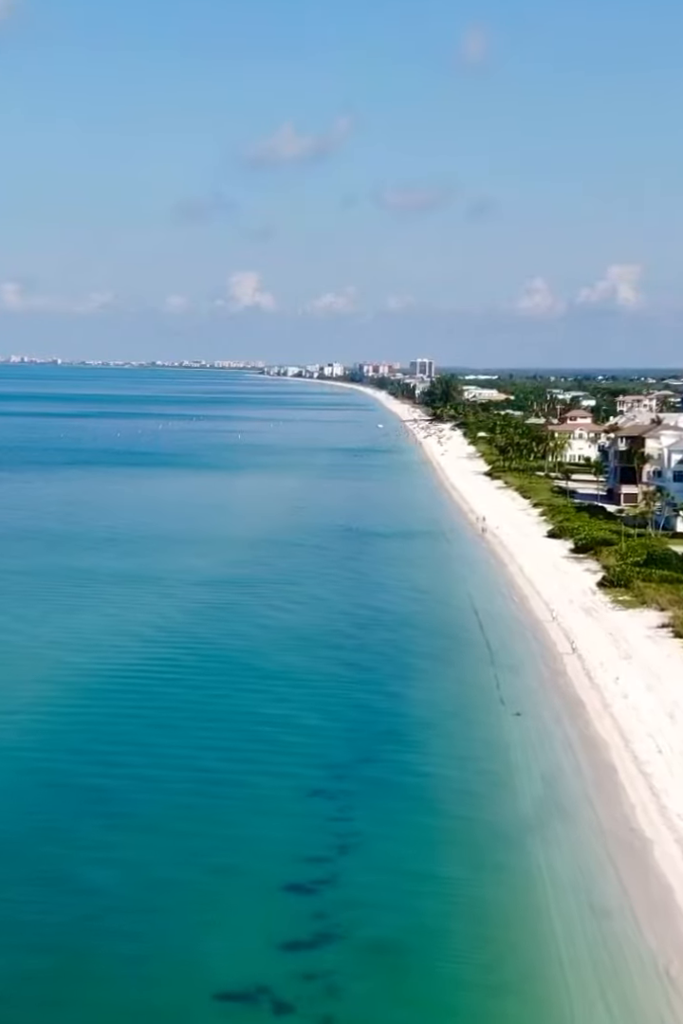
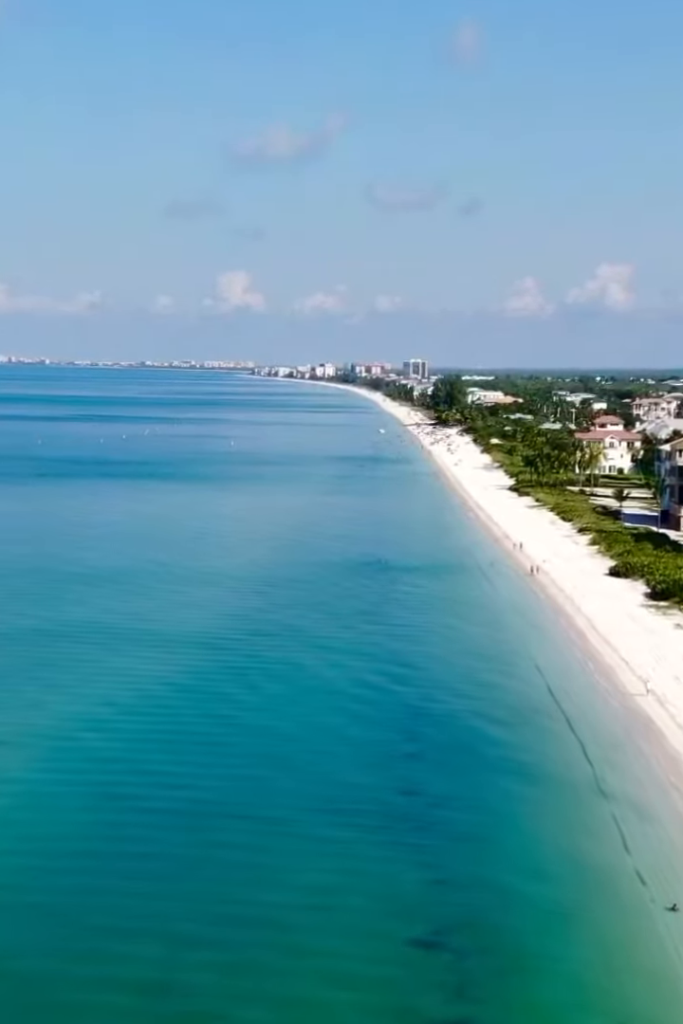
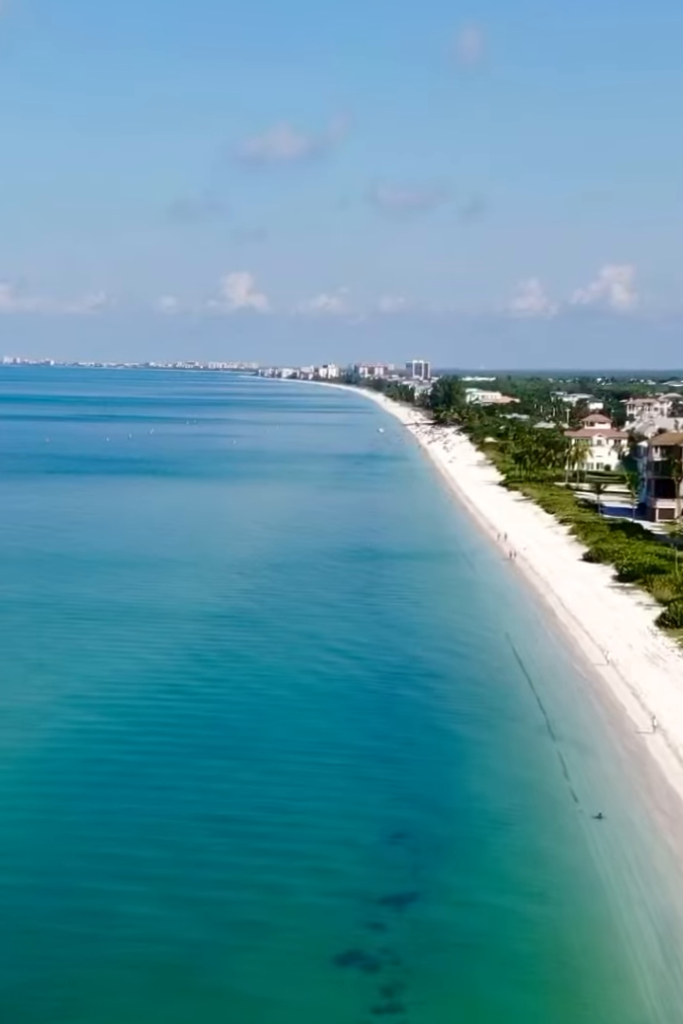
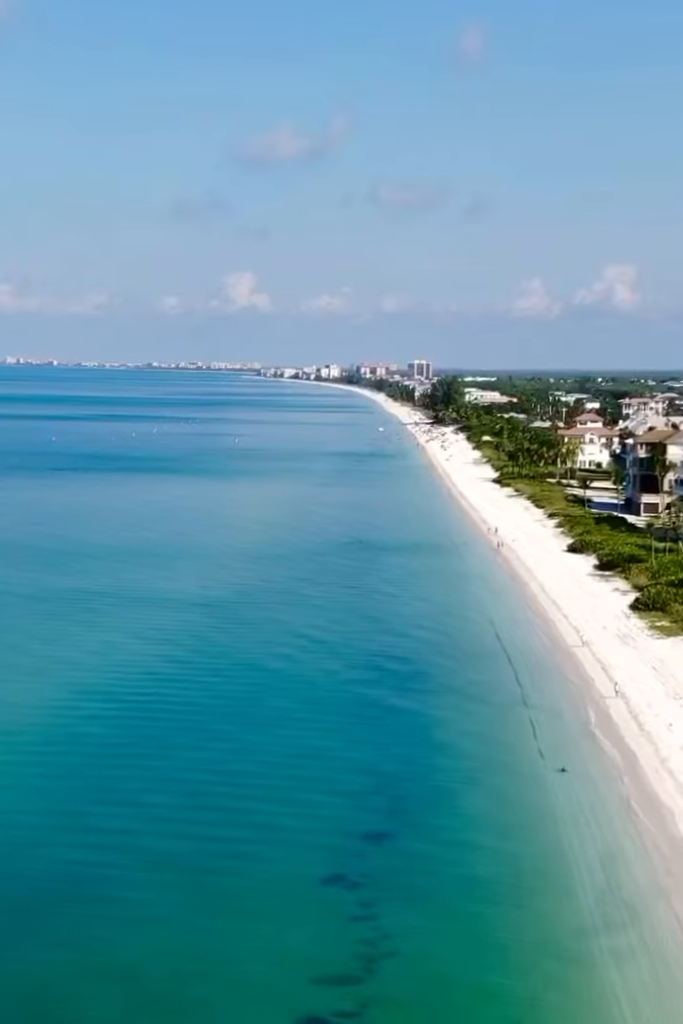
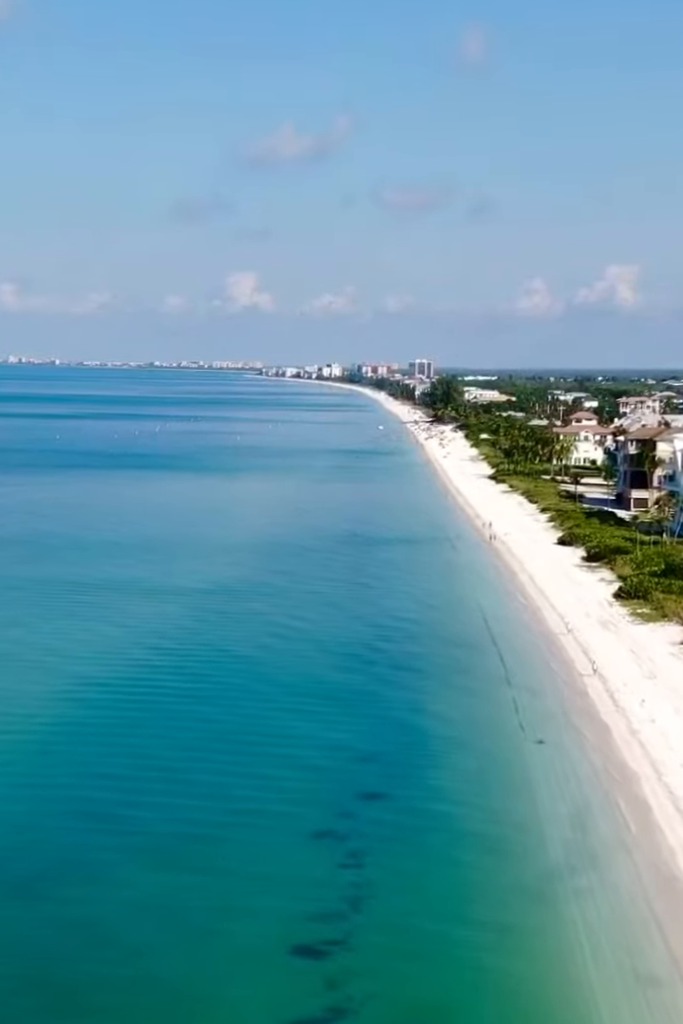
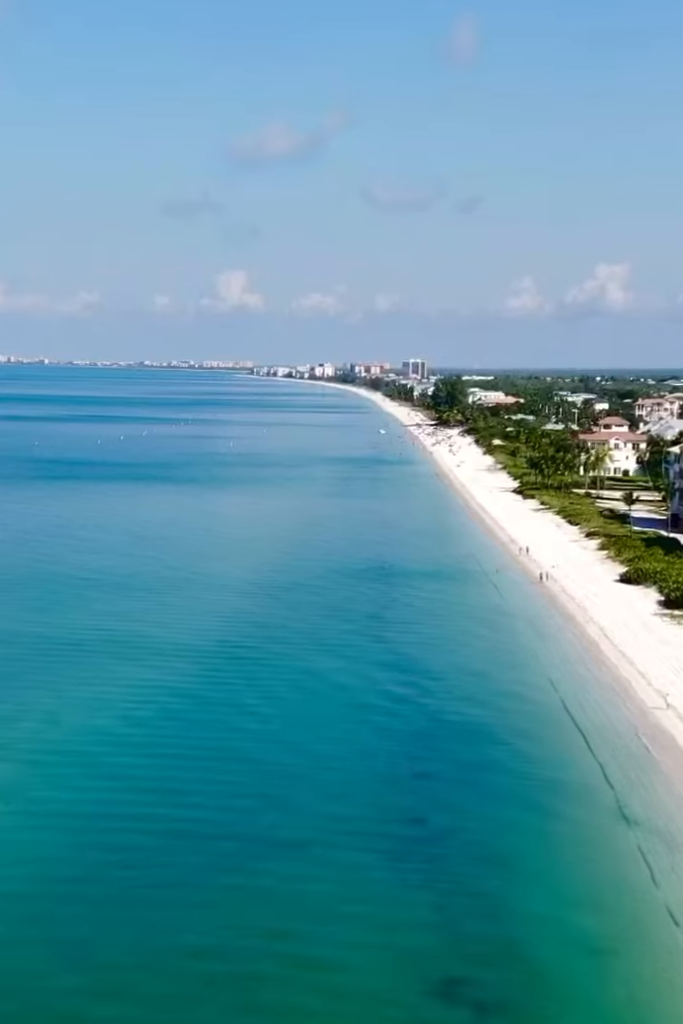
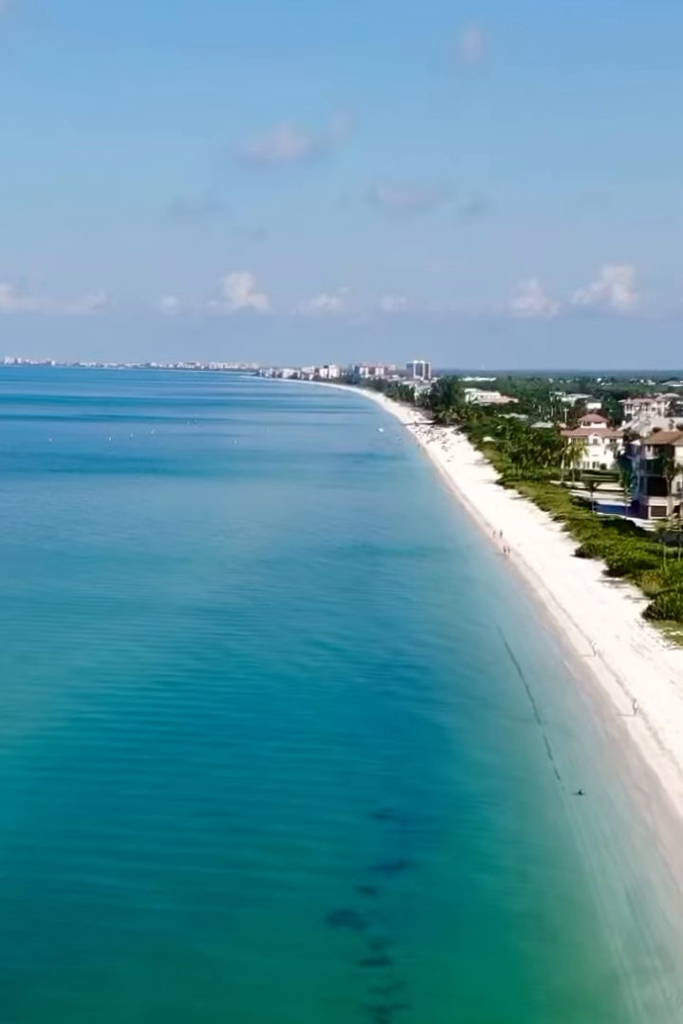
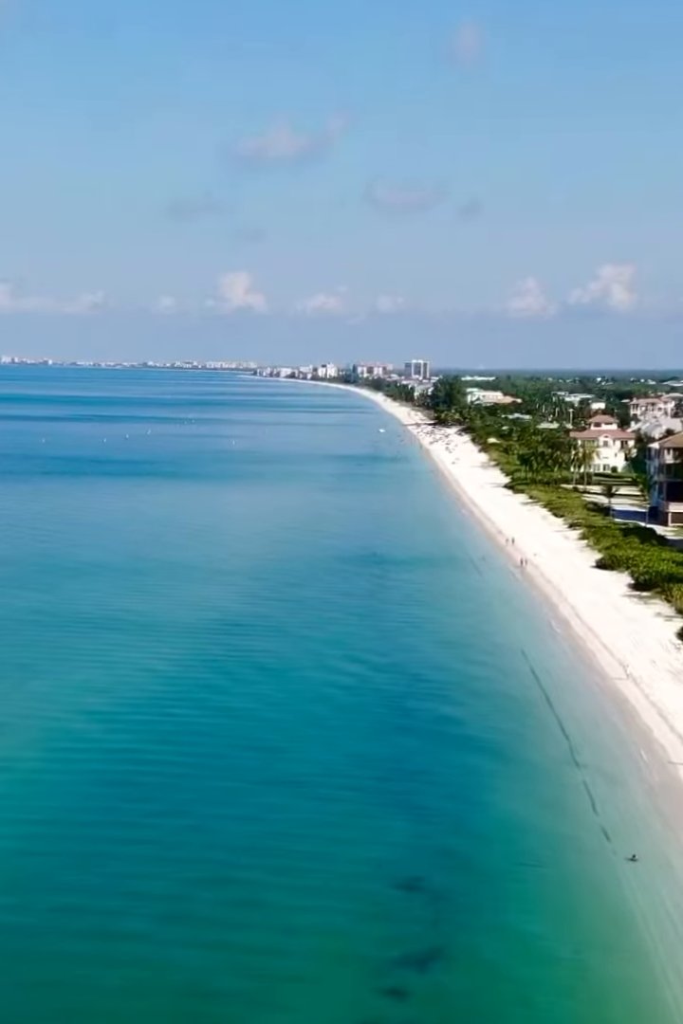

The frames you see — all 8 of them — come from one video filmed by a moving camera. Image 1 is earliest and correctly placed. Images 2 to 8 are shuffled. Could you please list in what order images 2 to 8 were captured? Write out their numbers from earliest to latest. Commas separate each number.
5, 4, 7, 3, 8, 2, 6
